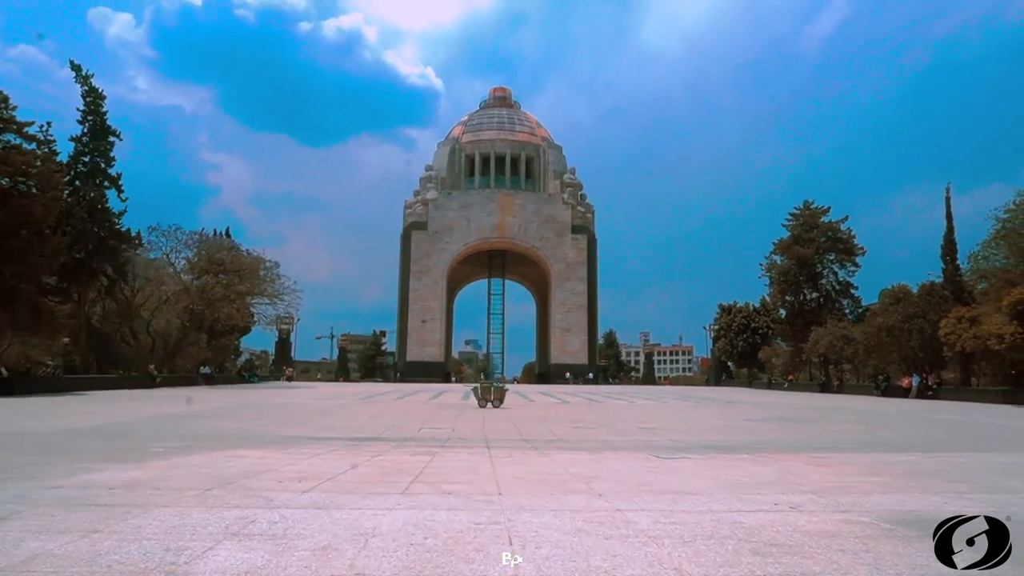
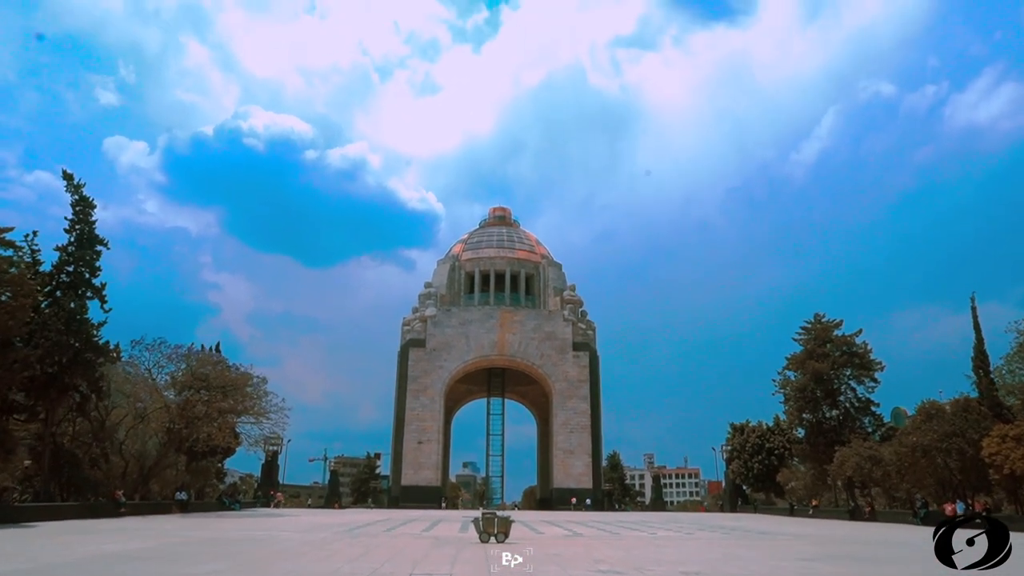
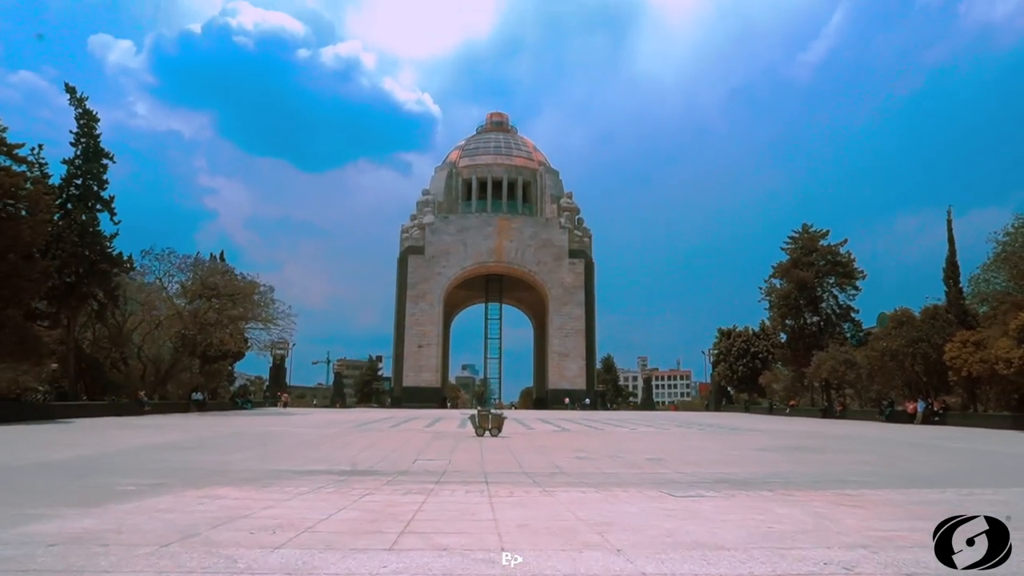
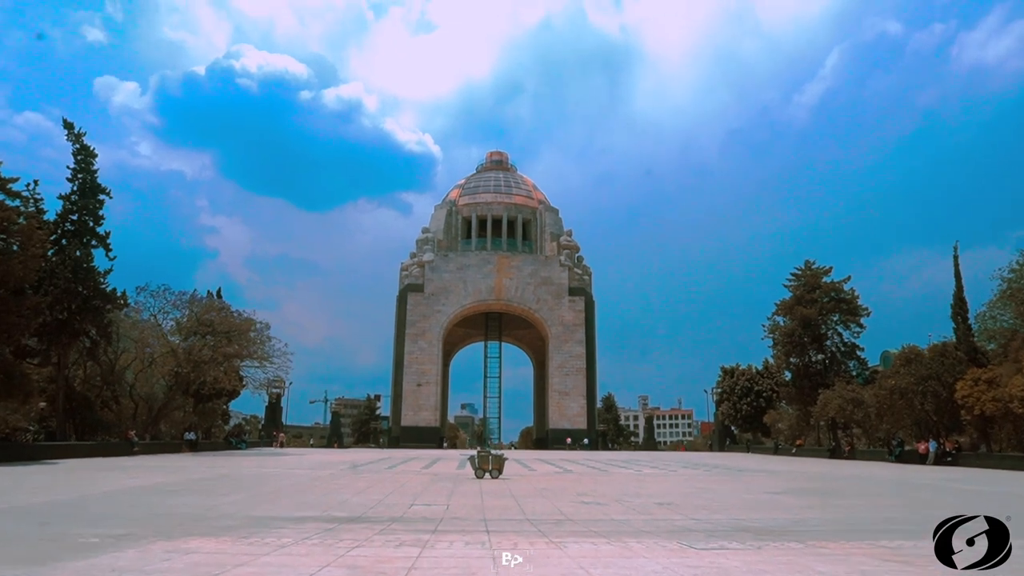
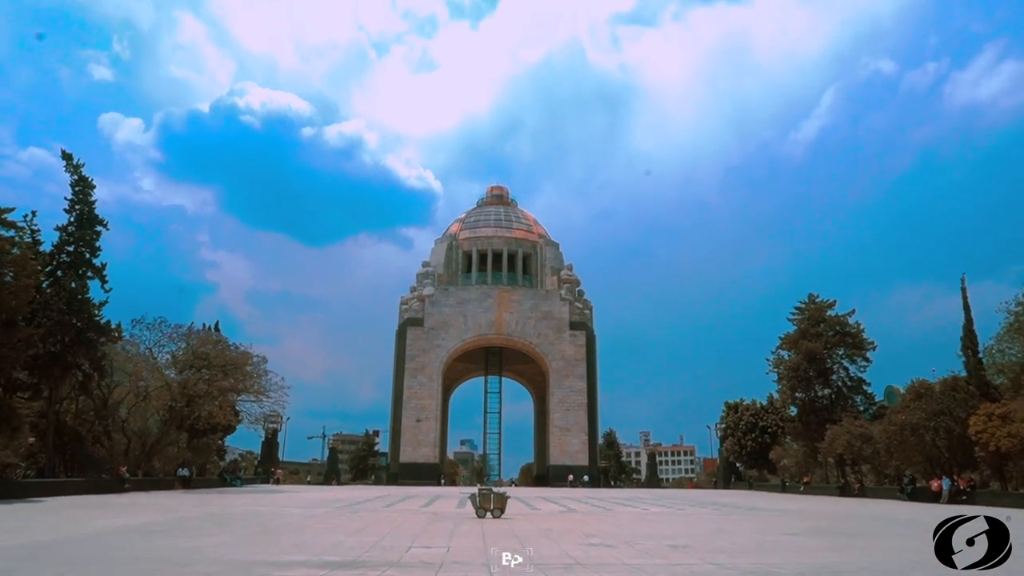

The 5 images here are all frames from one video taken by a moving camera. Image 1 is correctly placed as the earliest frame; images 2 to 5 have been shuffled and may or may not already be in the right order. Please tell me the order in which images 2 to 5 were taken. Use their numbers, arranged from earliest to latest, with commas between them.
3, 4, 5, 2
